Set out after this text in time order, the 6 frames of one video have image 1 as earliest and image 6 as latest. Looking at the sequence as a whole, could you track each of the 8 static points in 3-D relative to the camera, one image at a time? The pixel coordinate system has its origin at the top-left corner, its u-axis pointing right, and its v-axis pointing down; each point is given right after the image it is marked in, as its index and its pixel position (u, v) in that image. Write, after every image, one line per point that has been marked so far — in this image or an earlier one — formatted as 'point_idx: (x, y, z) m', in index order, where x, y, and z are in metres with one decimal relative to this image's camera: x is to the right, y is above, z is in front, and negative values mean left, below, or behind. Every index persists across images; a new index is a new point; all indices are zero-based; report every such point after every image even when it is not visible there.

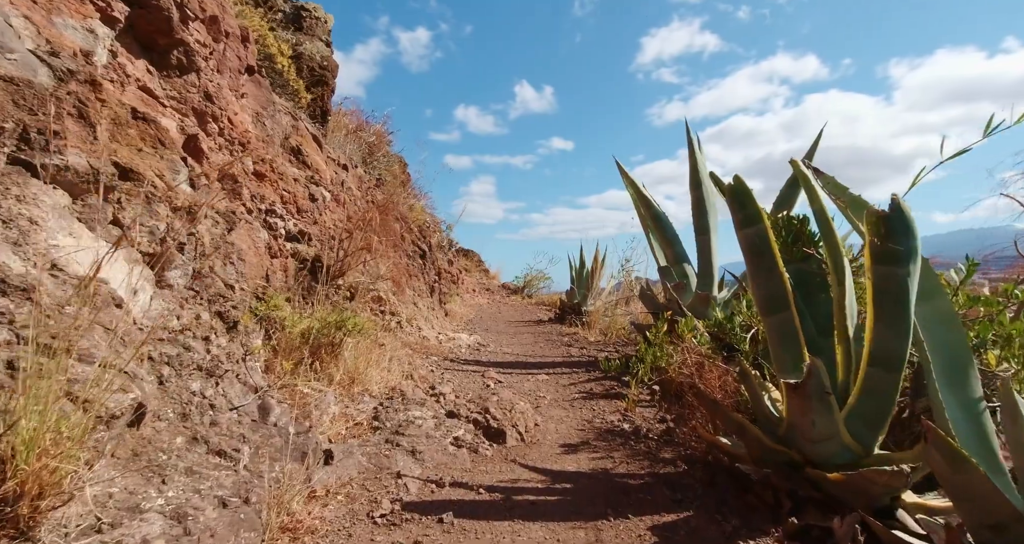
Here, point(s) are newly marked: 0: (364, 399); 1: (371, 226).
0: (-0.8, -0.7, +2.7) m
1: (-1.5, +0.5, +5.0) m
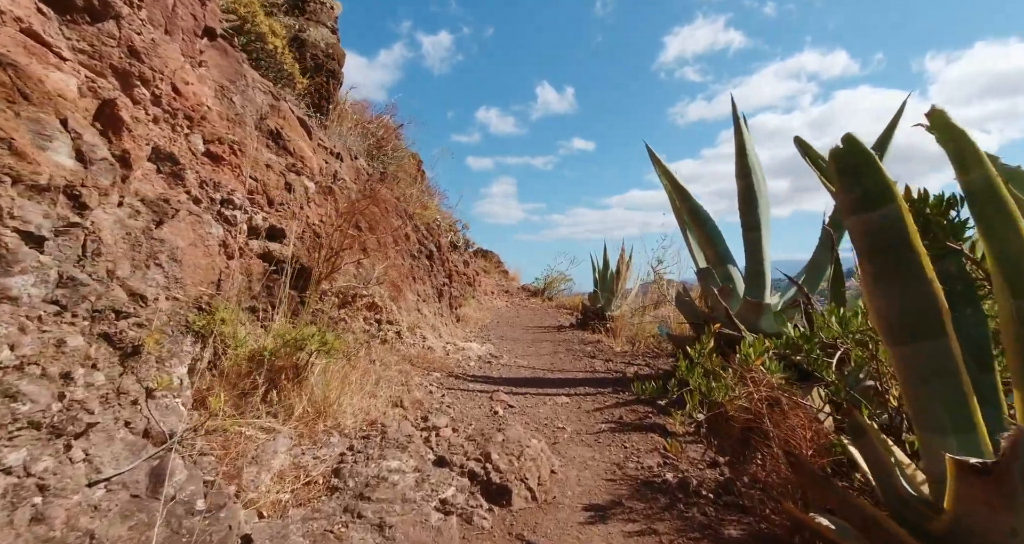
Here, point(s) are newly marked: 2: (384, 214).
0: (-0.8, -0.7, +2.1) m
1: (-1.4, +0.4, +4.5) m
2: (-1.3, +0.6, +5.0) m
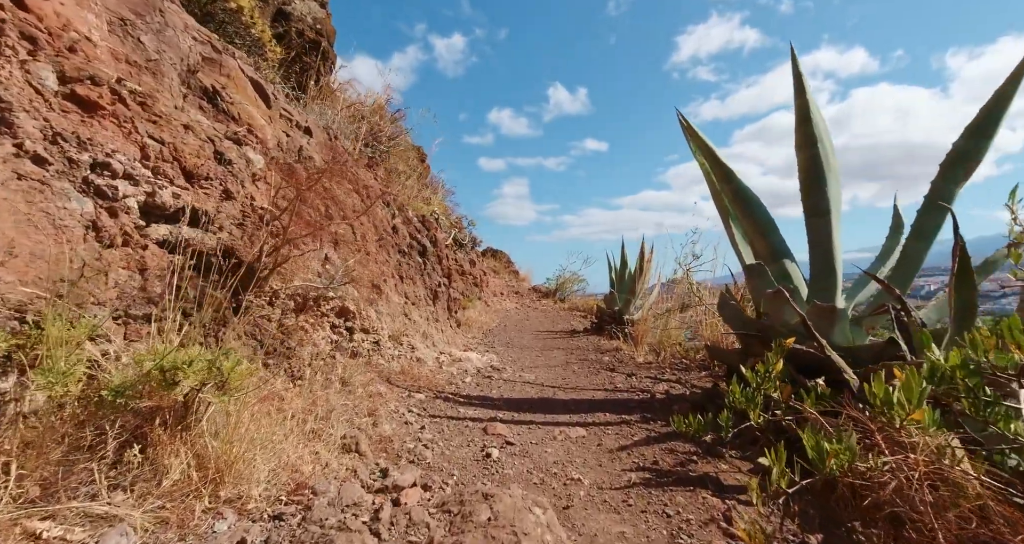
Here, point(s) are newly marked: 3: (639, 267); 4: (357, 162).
0: (-0.8, -0.7, +1.4) m
1: (-1.3, +0.5, +3.7) m
2: (-1.3, +0.6, +4.2) m
3: (+2.1, +0.1, +8.0) m
4: (-1.6, +1.1, +4.9) m
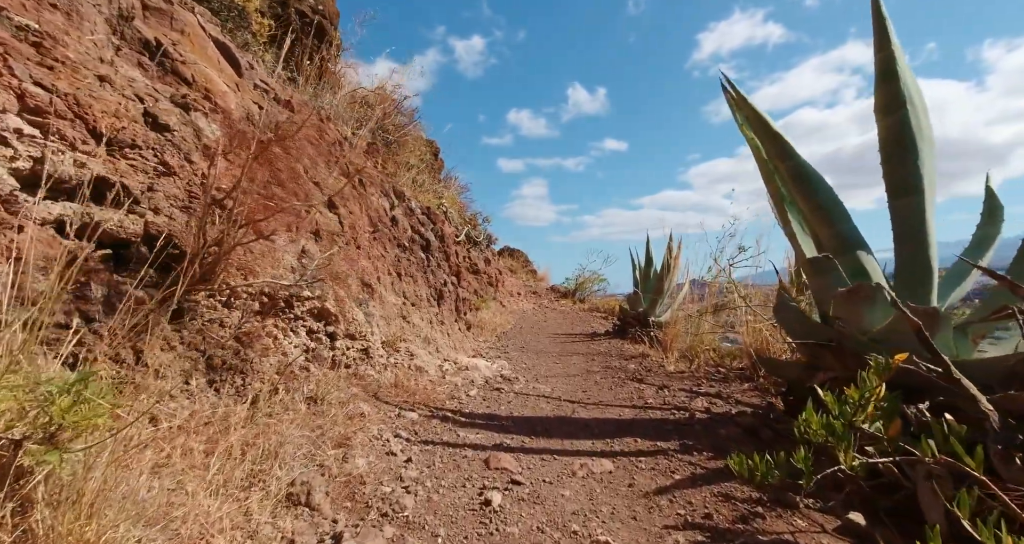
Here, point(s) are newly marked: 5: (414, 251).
0: (-0.8, -0.7, +0.8) m
1: (-1.3, +0.5, +3.2) m
2: (-1.2, +0.6, +3.7) m
3: (+2.3, +0.1, +7.3) m
4: (-1.5, +1.2, +4.4) m
5: (-0.9, +0.2, +4.6) m
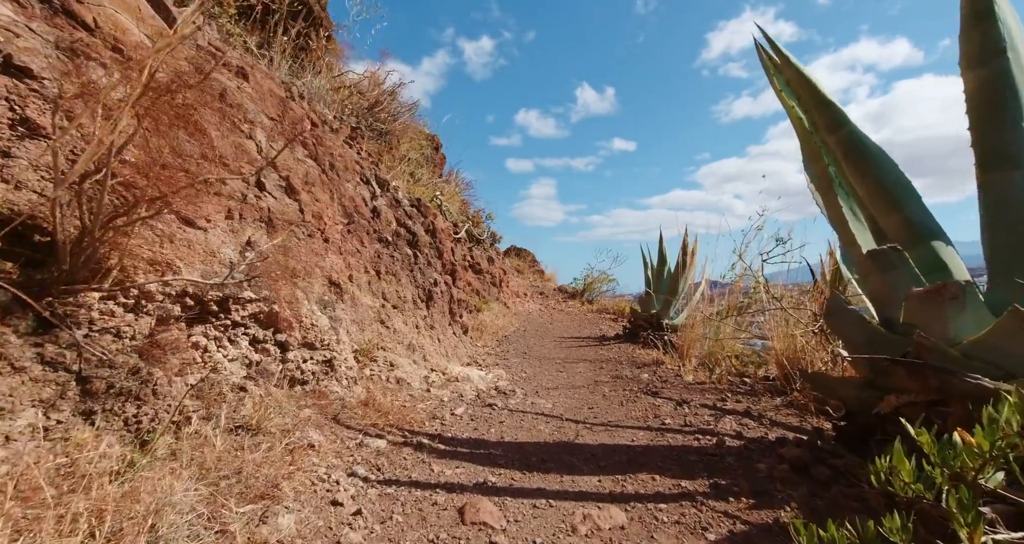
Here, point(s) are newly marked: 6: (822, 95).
0: (-0.9, -0.7, +0.3) m
1: (-1.3, +0.5, +2.7) m
2: (-1.2, +0.6, +3.2) m
3: (+2.4, +0.1, +6.8) m
4: (-1.5, +1.2, +3.9) m
5: (-1.0, +0.2, +4.1) m
6: (+1.6, +0.9, +2.5) m
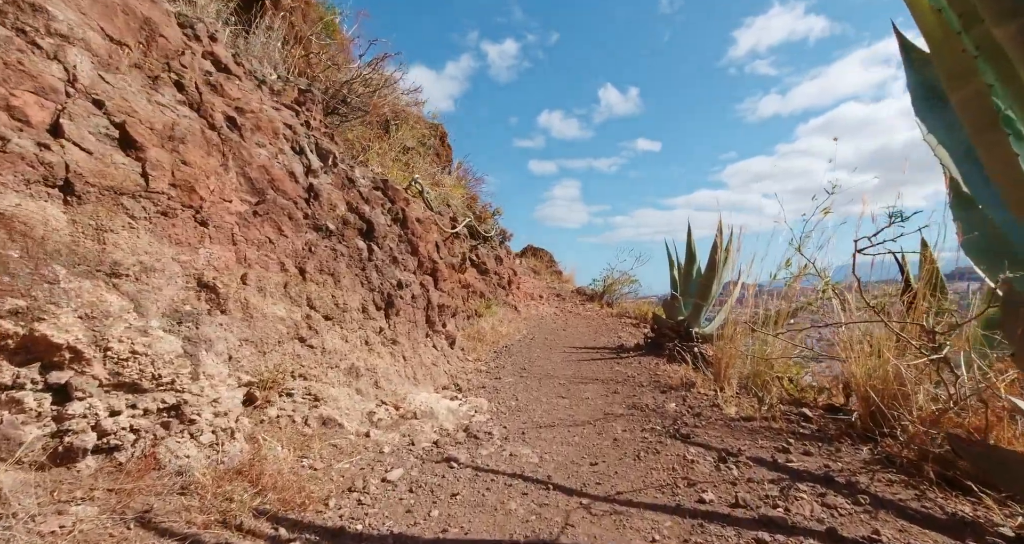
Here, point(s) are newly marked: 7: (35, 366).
0: (-1.2, -0.6, -0.6) m
1: (-1.5, +0.5, +1.8) m
2: (-1.4, +0.7, +2.3) m
3: (+2.4, +0.1, +5.6) m
4: (-1.6, +1.2, +3.0) m
5: (-1.1, +0.2, +3.1) m
6: (+1.4, +0.9, +1.4) m
7: (-1.4, -0.3, +1.4) m
